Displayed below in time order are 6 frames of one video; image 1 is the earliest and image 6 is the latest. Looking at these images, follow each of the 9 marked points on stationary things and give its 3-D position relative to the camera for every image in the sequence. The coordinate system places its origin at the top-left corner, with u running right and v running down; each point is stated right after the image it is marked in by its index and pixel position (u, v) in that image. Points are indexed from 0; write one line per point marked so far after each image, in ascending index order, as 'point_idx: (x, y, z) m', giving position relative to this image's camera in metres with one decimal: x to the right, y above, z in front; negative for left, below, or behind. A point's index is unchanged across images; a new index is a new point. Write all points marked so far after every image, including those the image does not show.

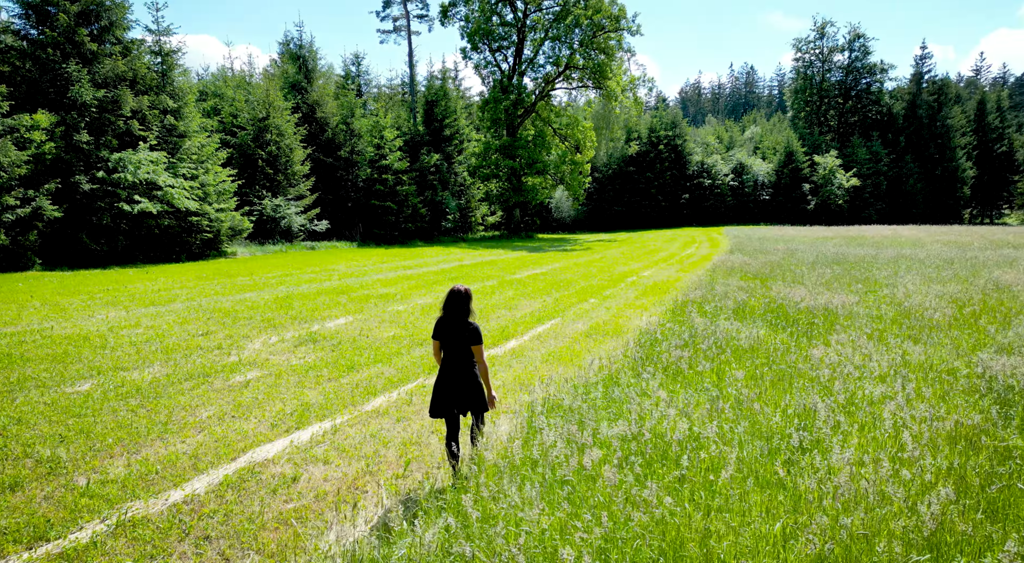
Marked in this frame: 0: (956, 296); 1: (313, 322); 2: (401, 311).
0: (+9.7, -0.3, +15.9) m
1: (-4.1, -0.8, +15.1) m
2: (-2.6, -0.7, +17.1) m
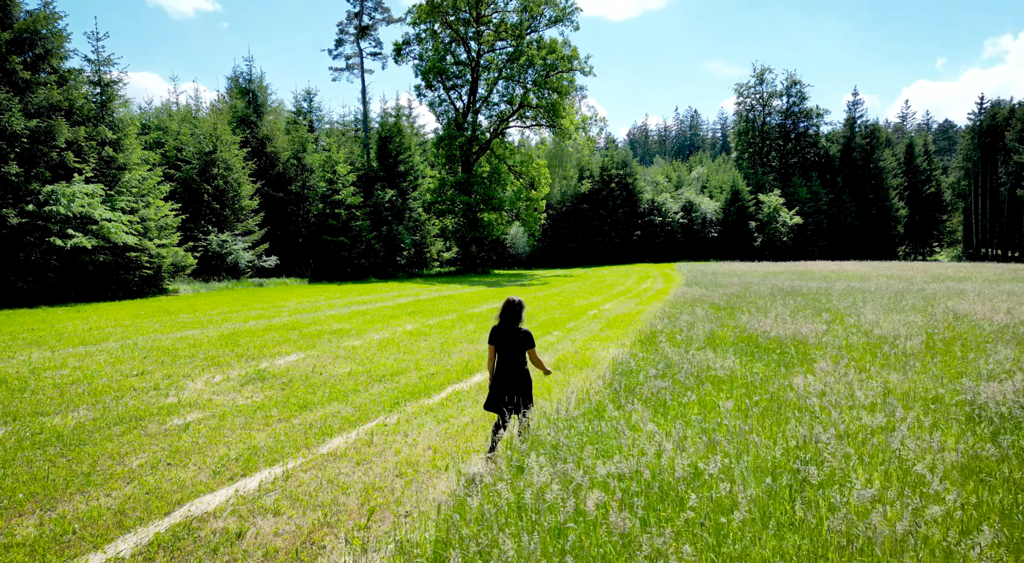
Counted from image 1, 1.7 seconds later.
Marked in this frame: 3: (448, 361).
0: (+8.9, -0.9, +15.9) m
1: (-4.9, -1.5, +14.1) m
2: (-3.5, -1.5, +16.2) m
3: (-1.3, -1.6, +14.8) m
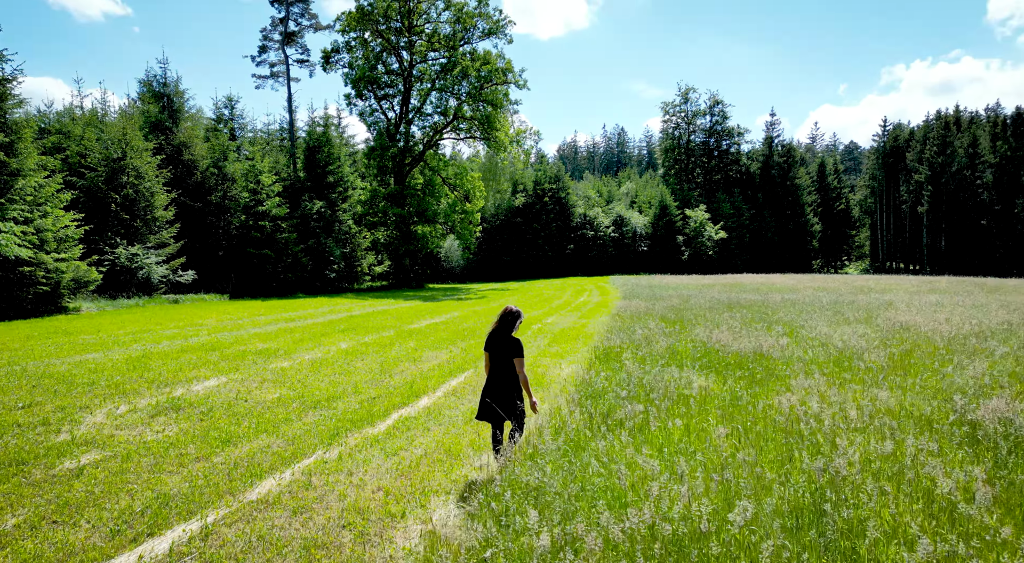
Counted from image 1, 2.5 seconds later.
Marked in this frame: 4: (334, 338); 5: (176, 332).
0: (+7.7, -1.1, +15.6) m
1: (-5.7, -1.8, +12.5) m
2: (-4.6, -1.8, +14.7) m
3: (-2.3, -1.9, +13.5) m
4: (-4.8, -1.5, +19.5) m
5: (-8.6, -1.3, +18.6) m
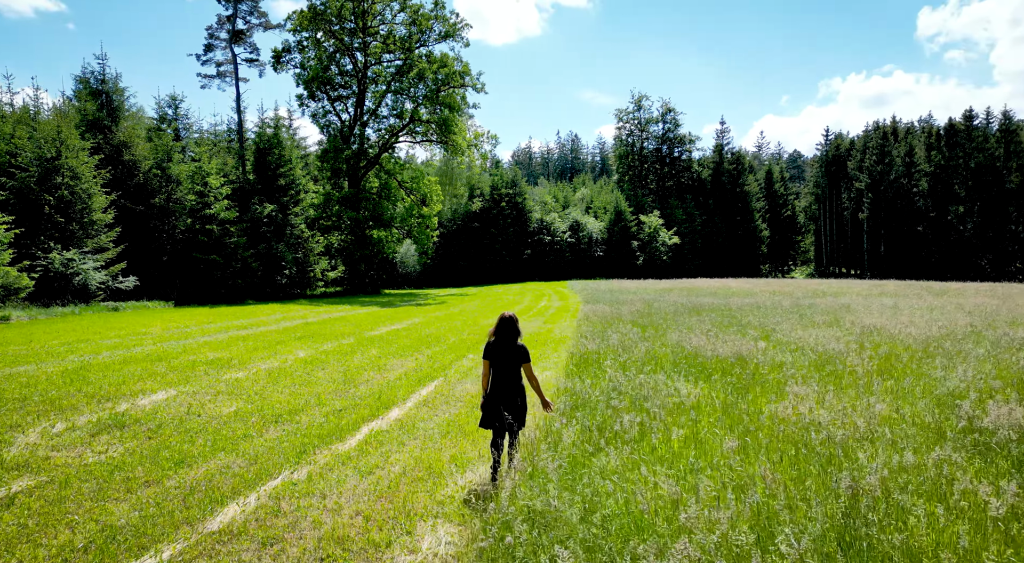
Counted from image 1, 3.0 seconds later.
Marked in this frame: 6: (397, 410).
0: (+7.1, -1.2, +15.4) m
1: (-6.1, -1.8, +11.4) m
2: (-5.1, -1.8, +13.8) m
3: (-2.7, -2.0, +12.7) m
4: (-5.6, -1.6, +18.6) m
5: (-9.4, -1.4, +17.4) m
6: (-1.8, -2.0, +11.5) m
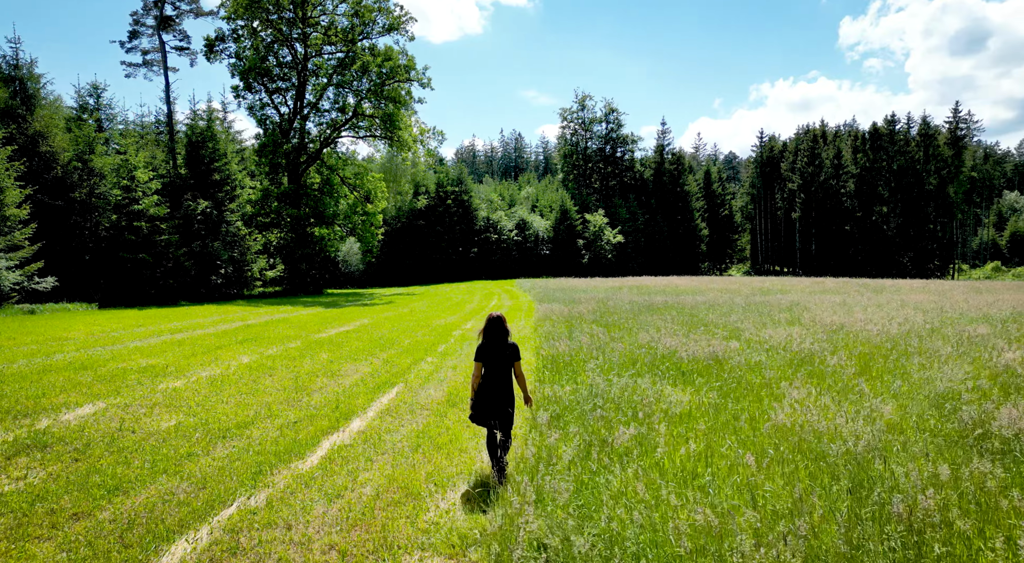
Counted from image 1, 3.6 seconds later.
0: (+6.4, -1.1, +15.2) m
1: (-6.5, -1.8, +10.1) m
2: (-5.7, -1.8, +12.6) m
3: (-3.2, -1.9, +11.7) m
4: (-6.6, -1.6, +17.3) m
5: (-10.2, -1.4, +15.8) m
6: (-2.2, -2.0, +10.6) m
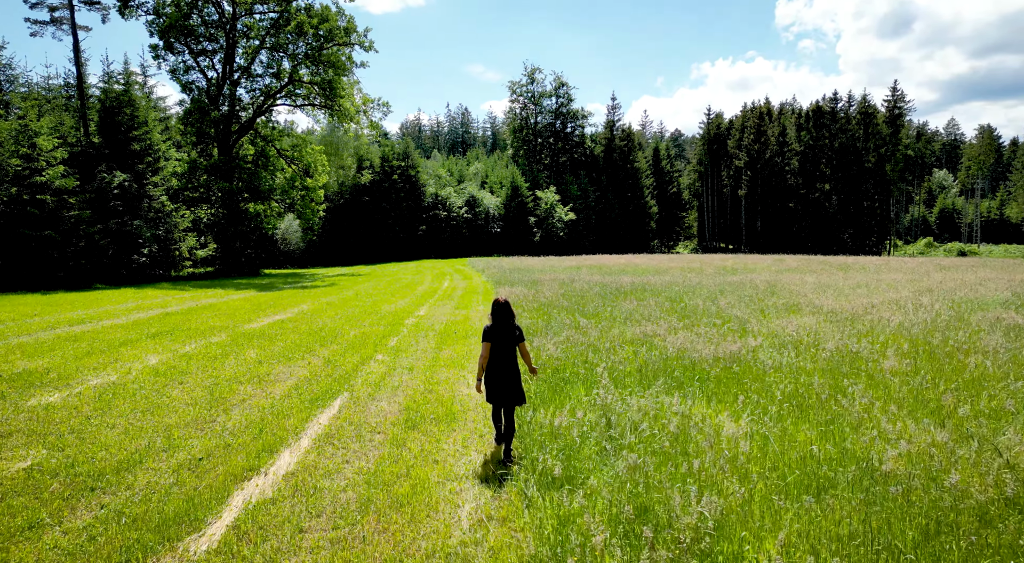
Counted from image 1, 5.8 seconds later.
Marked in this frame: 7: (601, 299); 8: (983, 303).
0: (+5.8, -0.8, +13.1) m
1: (-6.7, -1.7, +7.1) m
2: (-6.1, -1.7, +9.6) m
3: (-3.5, -1.8, +8.9) m
4: (-7.3, -1.3, +14.3) m
5: (-10.8, -1.2, +12.5) m
6: (-2.4, -1.9, +7.9) m
7: (+2.2, -0.5, +17.8) m
8: (+10.2, -0.5, +15.7) m
